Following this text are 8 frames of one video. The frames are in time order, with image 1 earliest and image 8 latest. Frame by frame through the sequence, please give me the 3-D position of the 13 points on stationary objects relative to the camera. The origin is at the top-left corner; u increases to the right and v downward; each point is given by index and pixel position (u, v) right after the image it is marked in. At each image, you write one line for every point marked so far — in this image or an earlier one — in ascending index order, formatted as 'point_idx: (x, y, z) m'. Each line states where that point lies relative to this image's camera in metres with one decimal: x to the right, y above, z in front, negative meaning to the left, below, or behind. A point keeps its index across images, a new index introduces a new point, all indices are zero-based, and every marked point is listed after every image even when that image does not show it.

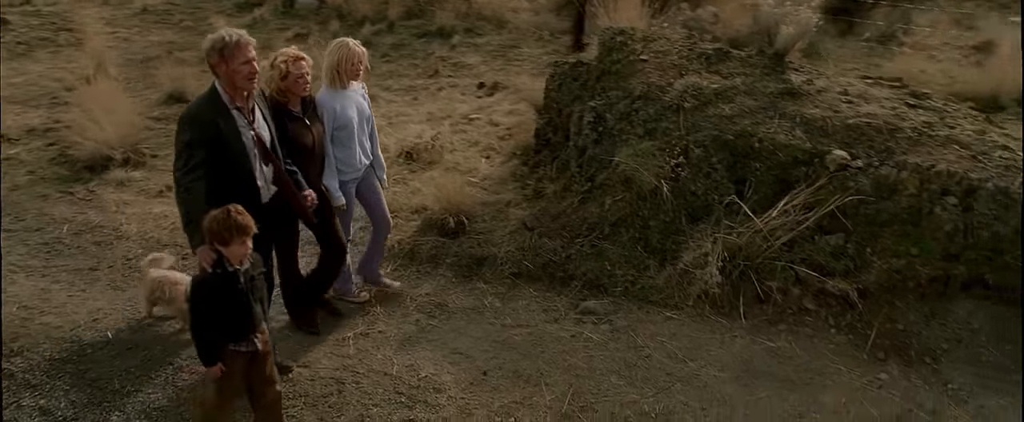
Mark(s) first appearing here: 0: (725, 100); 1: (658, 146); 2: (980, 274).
0: (+1.5, +0.8, +4.6) m
1: (+1.0, +0.4, +4.6) m
2: (+2.7, -0.4, +3.8) m
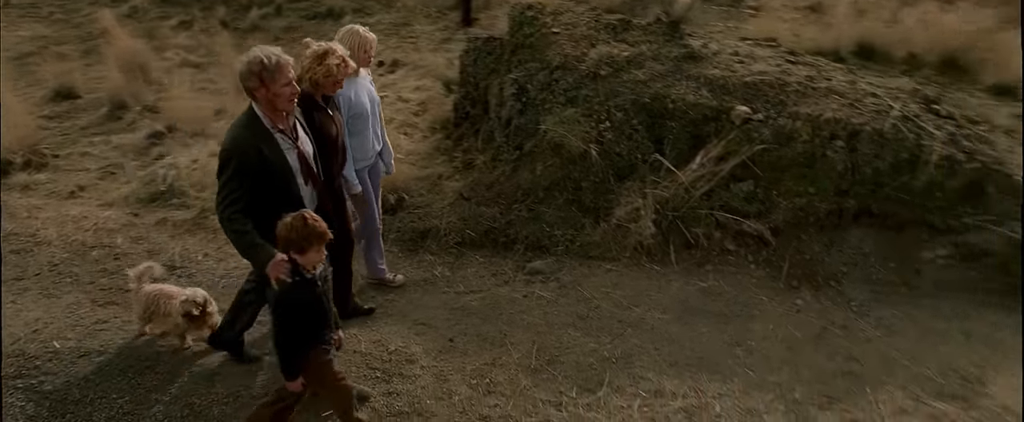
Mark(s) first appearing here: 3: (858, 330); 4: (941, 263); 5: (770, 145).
0: (+1.0, +1.1, +5.0) m
1: (+0.5, +0.7, +4.8) m
2: (+2.4, 0.0, +4.4) m
3: (+2.1, -0.7, +4.0) m
4: (+2.7, -0.3, +4.2) m
5: (+1.8, +0.5, +4.6) m
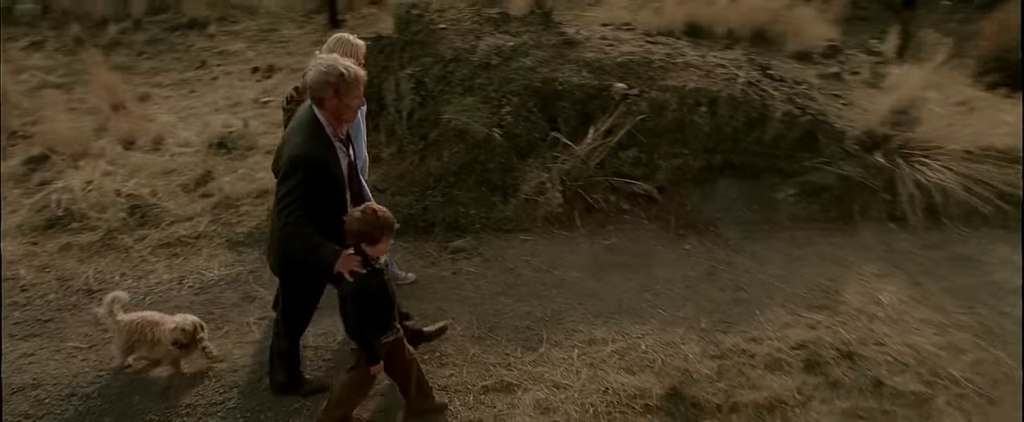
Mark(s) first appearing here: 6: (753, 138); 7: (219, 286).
0: (+0.1, +1.3, +5.4) m
1: (-0.2, +0.9, +5.2) m
2: (+1.8, +0.4, +5.2) m
3: (+1.6, -0.4, +4.7) m
4: (+2.1, +0.1, +5.0) m
5: (+1.1, +0.8, +5.2) m
6: (+1.9, +0.6, +5.2) m
7: (-2.0, -0.5, +4.6) m
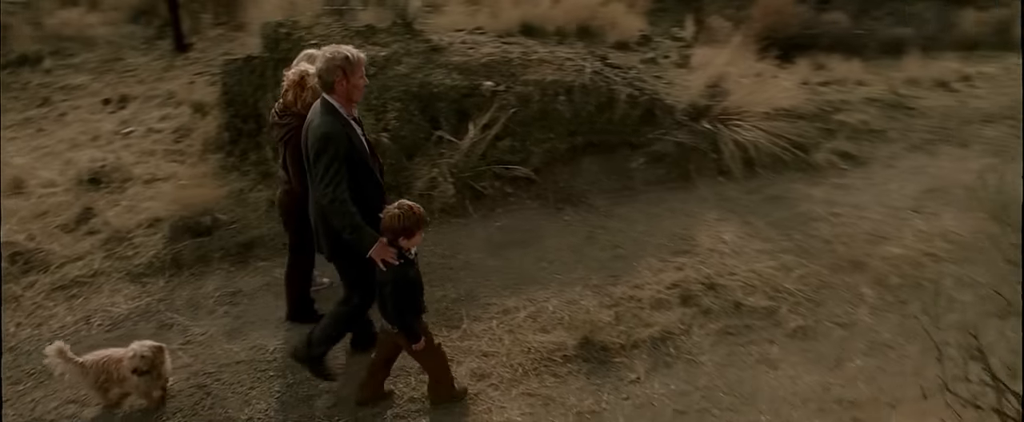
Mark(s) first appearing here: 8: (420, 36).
0: (-1.0, +1.3, +5.8) m
1: (-1.2, +0.8, +5.5) m
2: (+0.7, +0.7, +6.0) m
3: (+0.8, -0.1, +5.5) m
4: (+1.2, +0.4, +5.9) m
5: (0.0, +0.9, +5.8) m
6: (+0.9, +0.8, +6.0) m
7: (-2.6, -0.7, +4.5) m
8: (-0.8, +1.7, +6.2) m
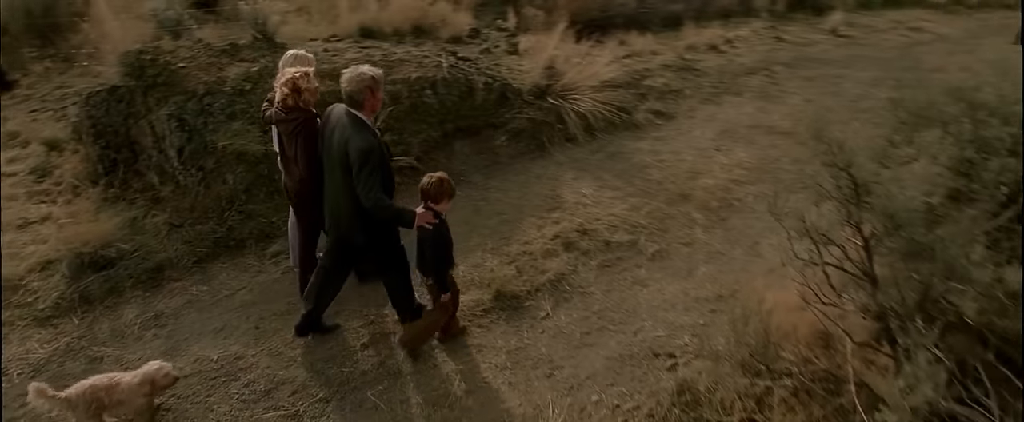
0: (-2.2, +1.2, +6.0) m
1: (-2.3, +0.8, +5.7) m
2: (-0.5, +0.9, +6.7) m
3: (-0.2, +0.1, +6.3) m
4: (-0.1, +0.7, +6.8) m
5: (-1.2, +1.0, +6.4) m
6: (-0.4, +1.1, +6.8) m
7: (-3.1, -1.0, +4.4) m
8: (-2.2, +1.6, +6.5) m
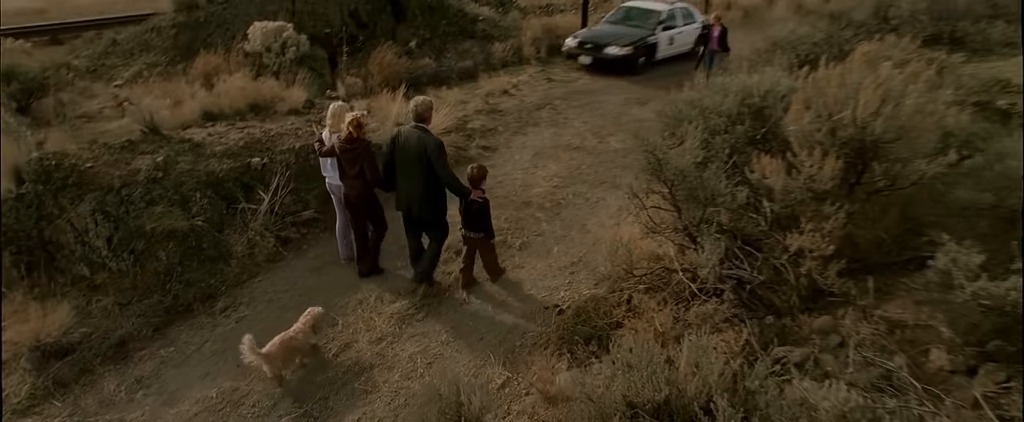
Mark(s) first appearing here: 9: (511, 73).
0: (-3.6, +0.5, +6.9) m
1: (-3.4, 0.0, +6.5) m
2: (-2.1, +0.4, +8.1) m
3: (-1.5, -0.2, +7.7) m
4: (-1.7, +0.3, +8.3) m
5: (-2.7, +0.4, +7.5) m
6: (-2.1, +0.6, +8.2) m
7: (-3.4, -1.7, +5.0) m
8: (-3.8, +0.8, +7.4) m
9: (0.0, +2.6, +12.3) m
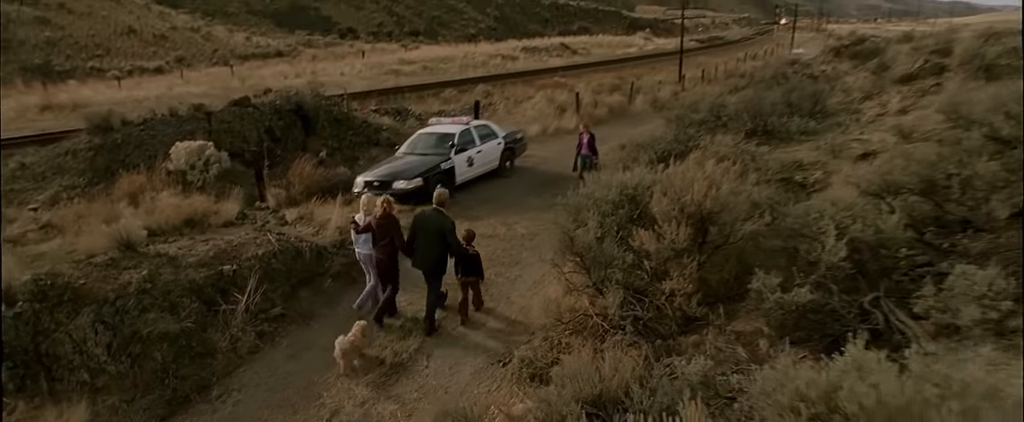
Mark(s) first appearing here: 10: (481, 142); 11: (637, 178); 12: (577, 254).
0: (-4.3, -0.8, +7.9) m
1: (-4.1, -1.2, +7.5) m
2: (-3.1, -1.0, +9.3) m
3: (-2.4, -1.5, +9.0) m
4: (-2.6, -1.1, +9.6) m
5: (-3.5, -0.9, +8.7) m
6: (-3.1, -0.8, +9.5) m
7: (-3.6, -2.6, +5.8) m
8: (-4.6, -0.5, +8.4) m
9: (-1.9, +0.8, +14.1) m
10: (-0.7, +1.7, +15.8) m
11: (+1.5, +0.4, +8.0) m
12: (+0.7, -0.5, +7.4) m
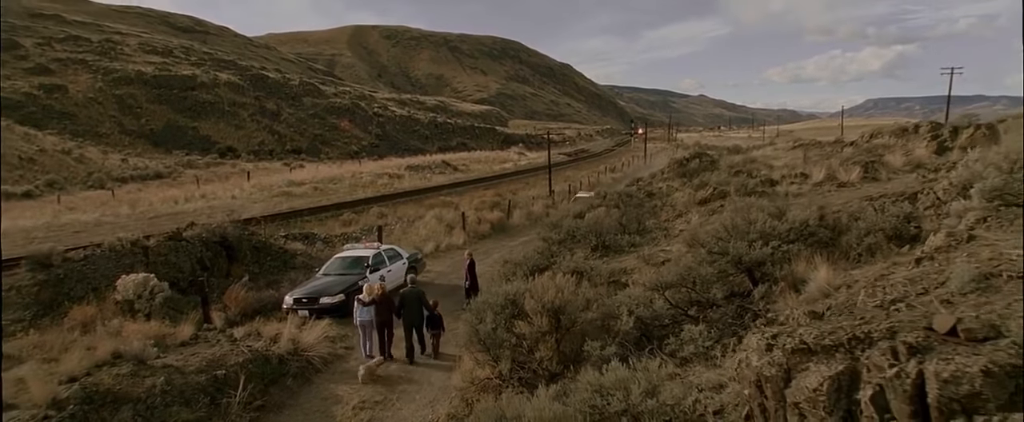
0: (-5.6, -2.7, +10.7) m
1: (-5.2, -3.0, +10.3) m
2: (-4.6, -3.1, +12.2) m
3: (-3.8, -3.5, +12.0) m
4: (-4.2, -3.2, +12.5) m
5: (-4.9, -2.9, +11.5) m
6: (-4.6, -2.9, +12.4) m
7: (-4.4, -4.2, +8.5) m
8: (-6.0, -2.6, +11.1) m
9: (-4.3, -2.1, +17.3) m
10: (-3.6, -1.5, +19.4) m
11: (0.0, -1.4, +12.0) m
12: (-0.5, -2.2, +11.1) m
